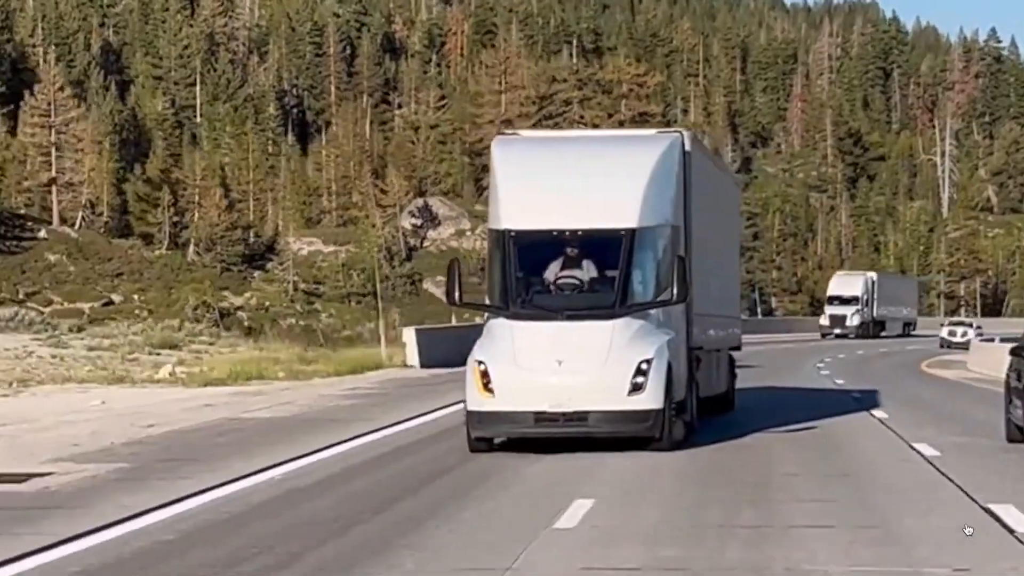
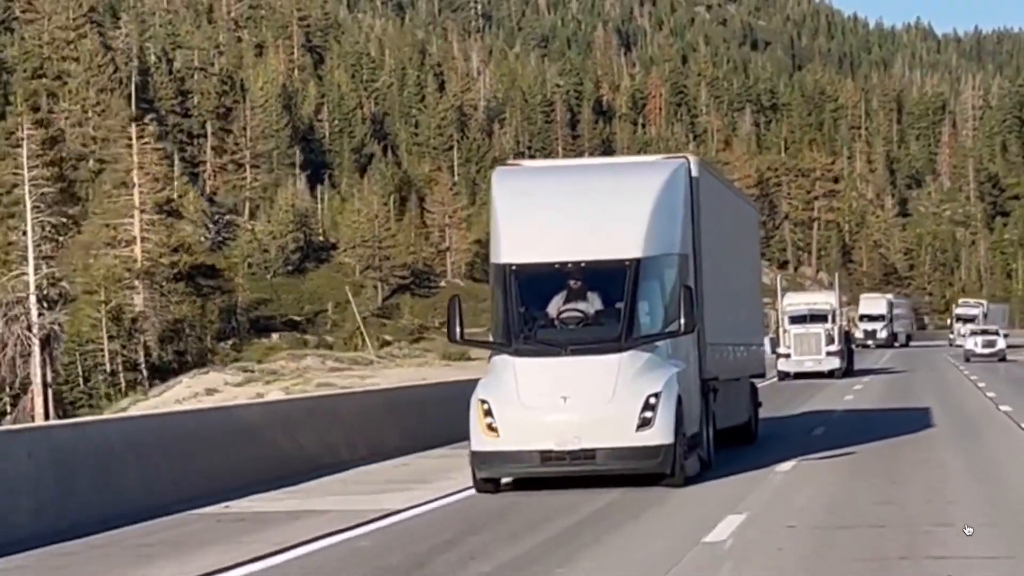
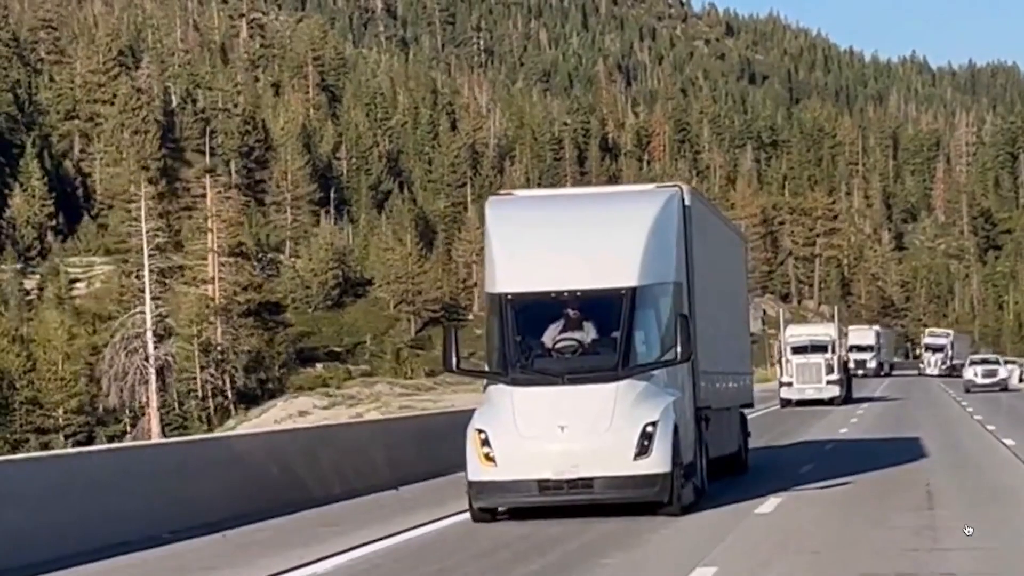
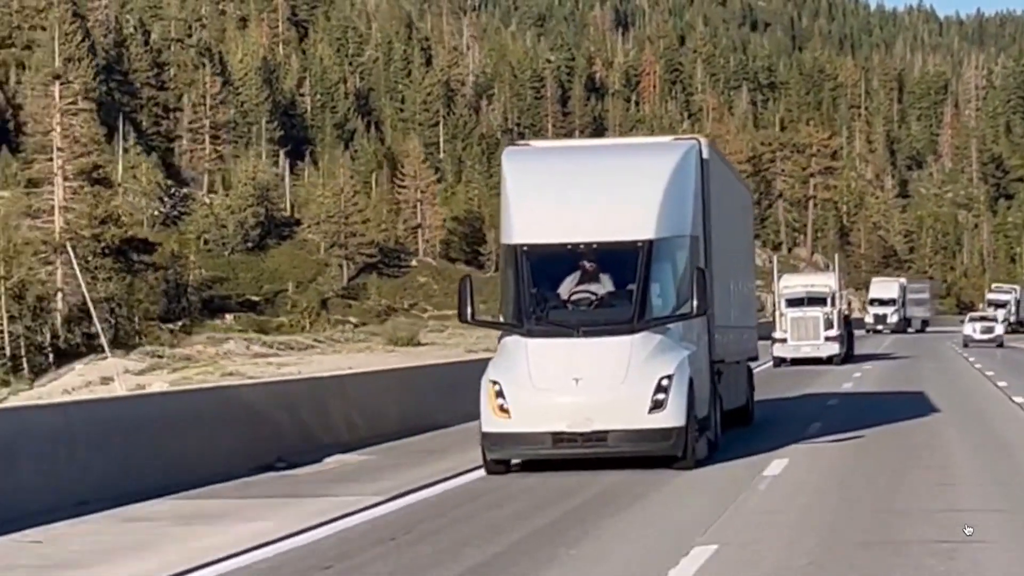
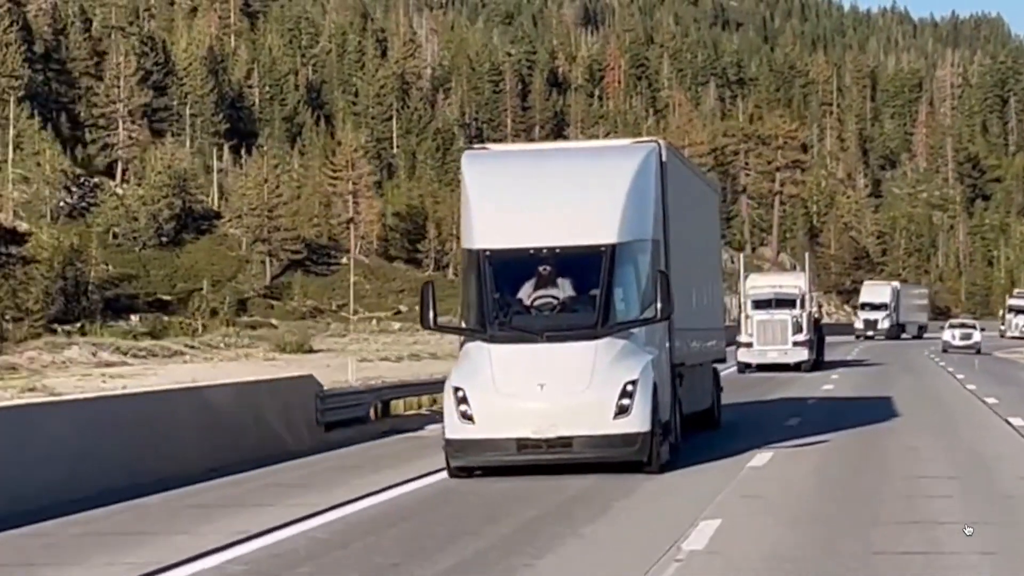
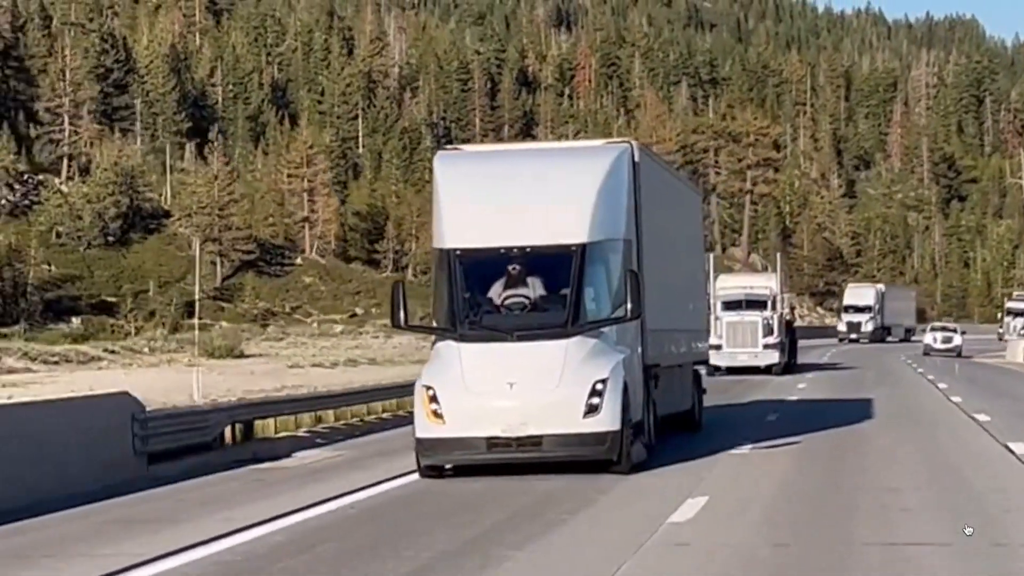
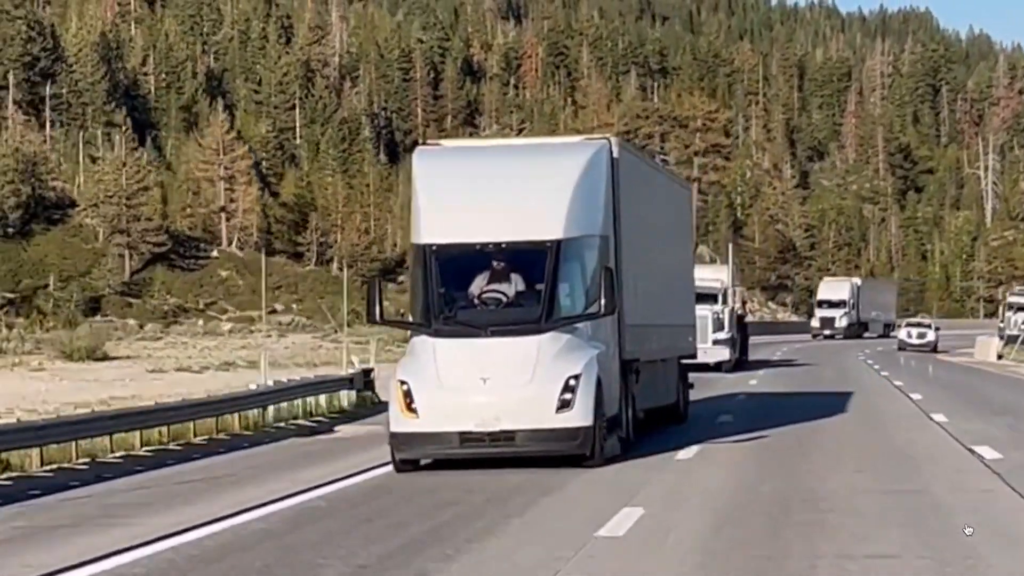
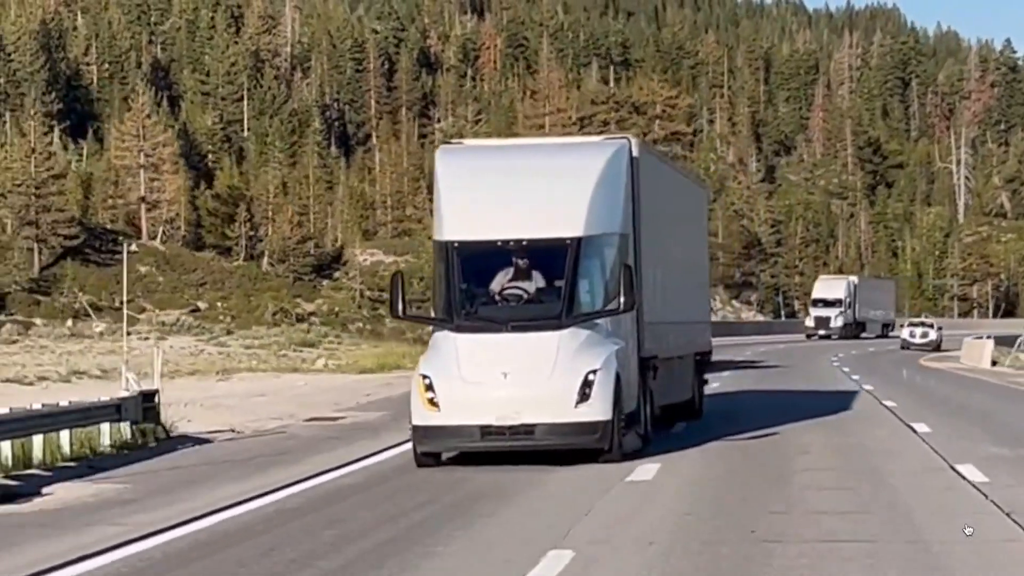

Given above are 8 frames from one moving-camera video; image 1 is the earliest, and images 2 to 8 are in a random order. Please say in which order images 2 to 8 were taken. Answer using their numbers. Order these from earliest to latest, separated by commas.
8, 7, 6, 5, 4, 2, 3
